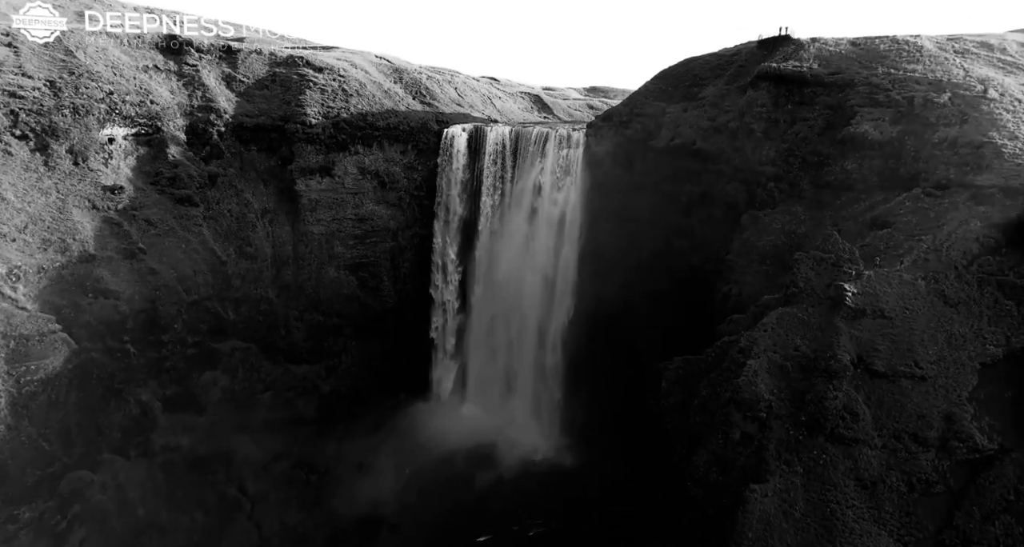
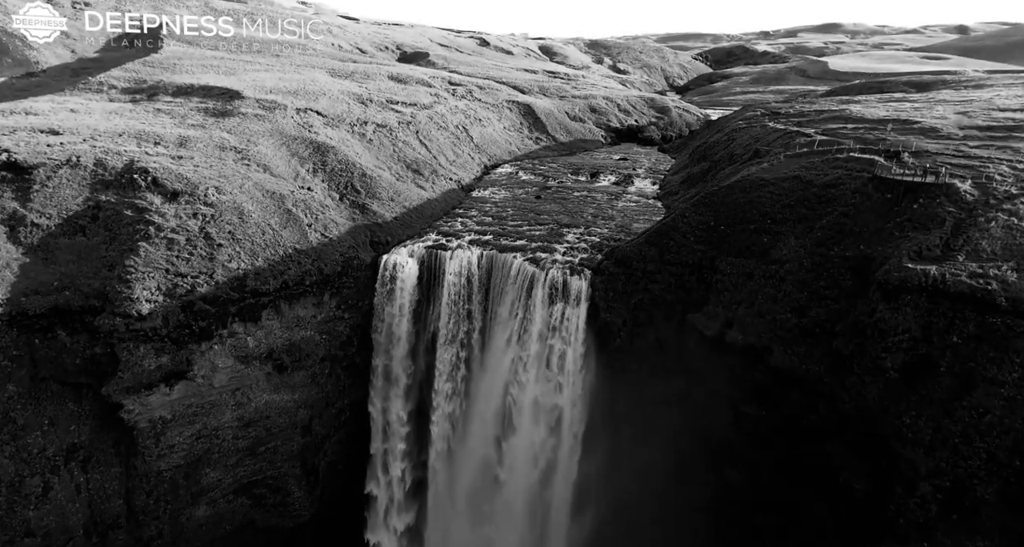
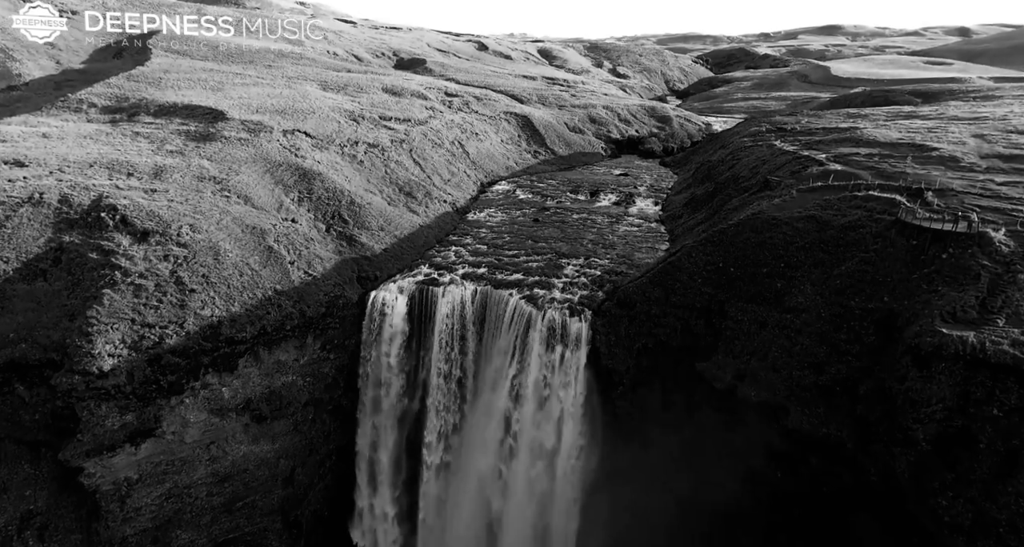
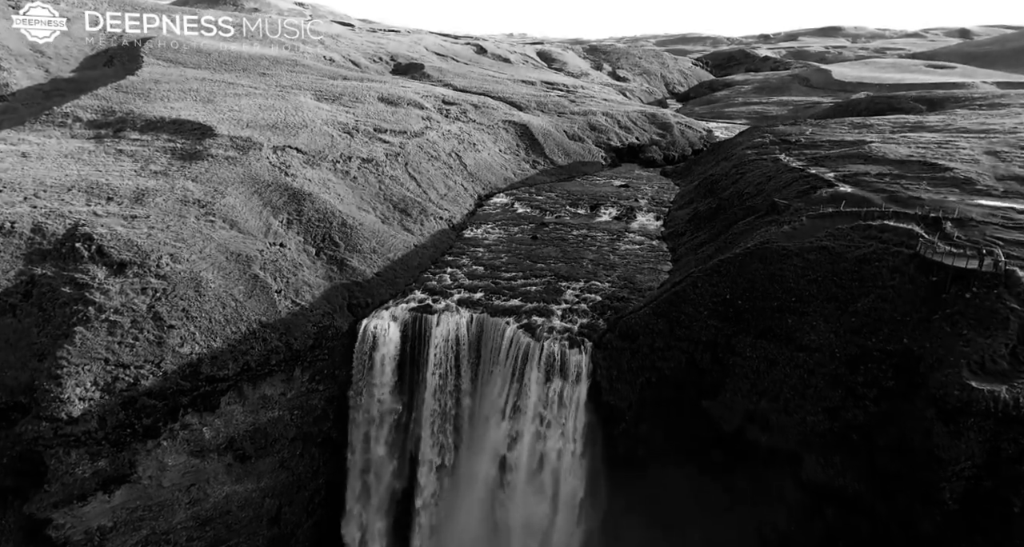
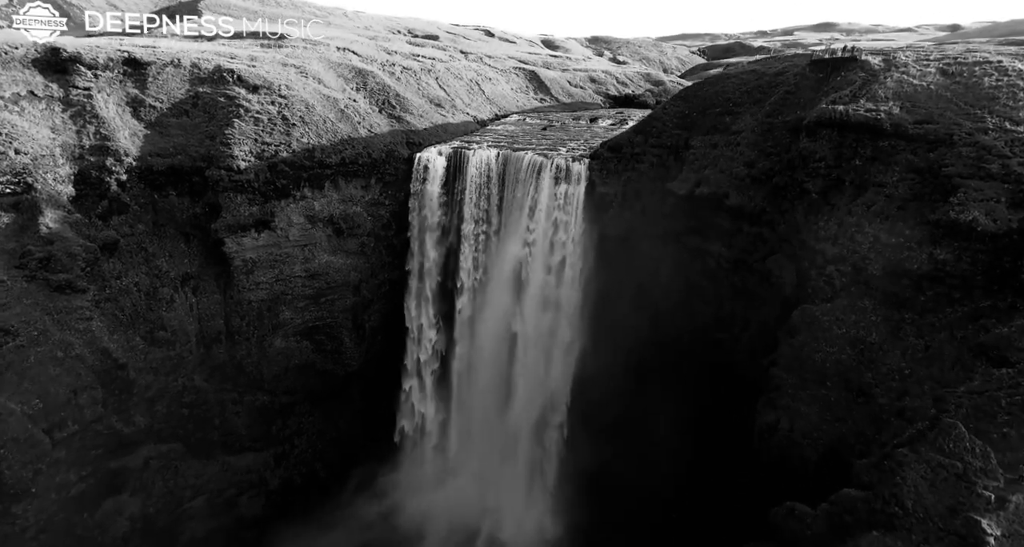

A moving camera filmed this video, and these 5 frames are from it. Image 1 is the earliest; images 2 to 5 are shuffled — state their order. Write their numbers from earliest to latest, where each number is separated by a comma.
5, 2, 3, 4
